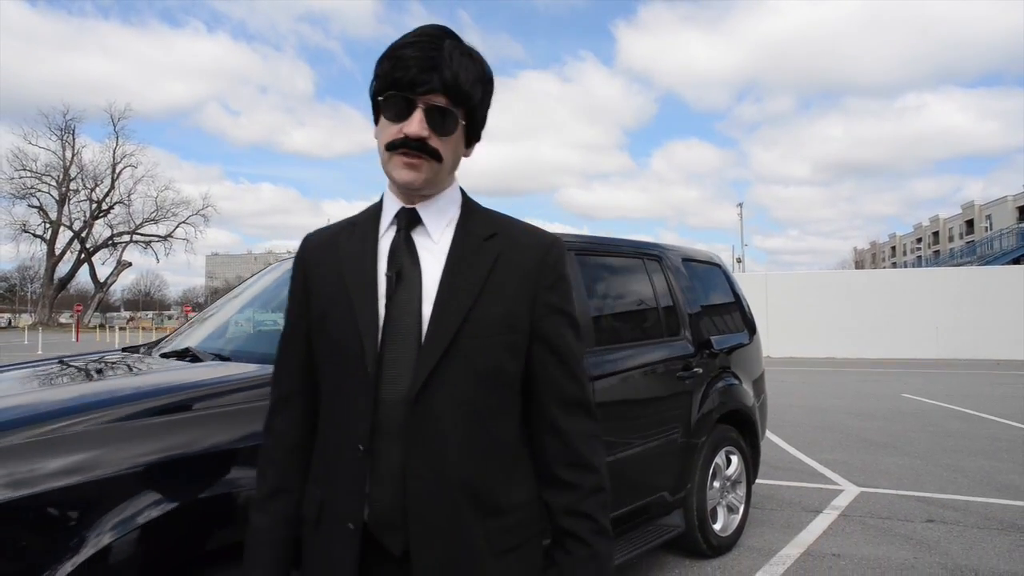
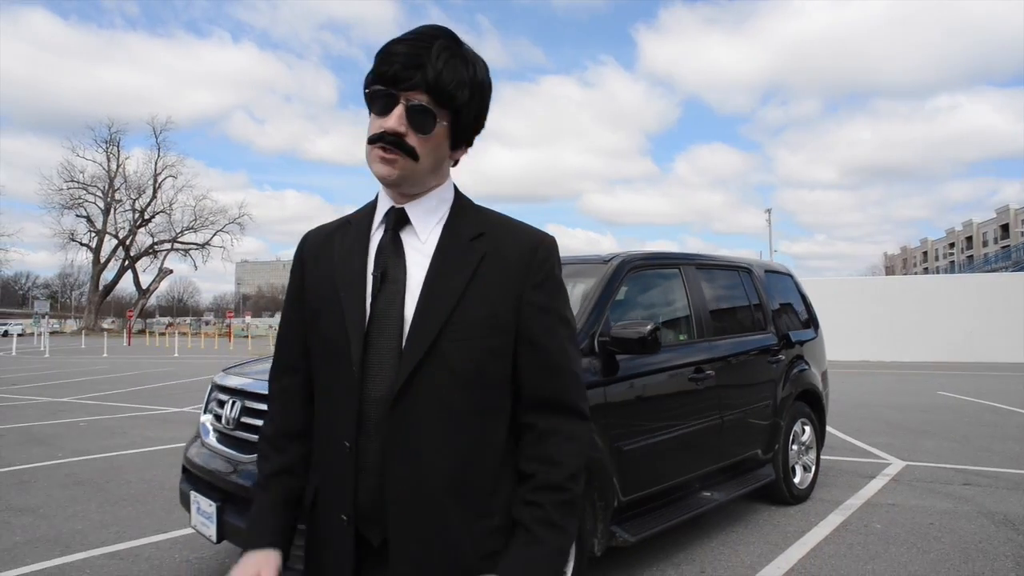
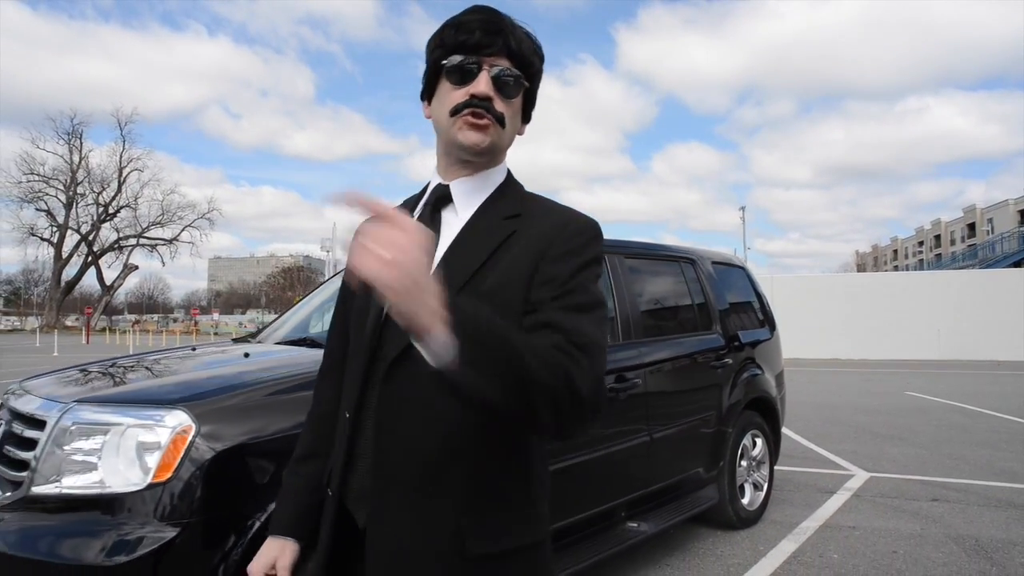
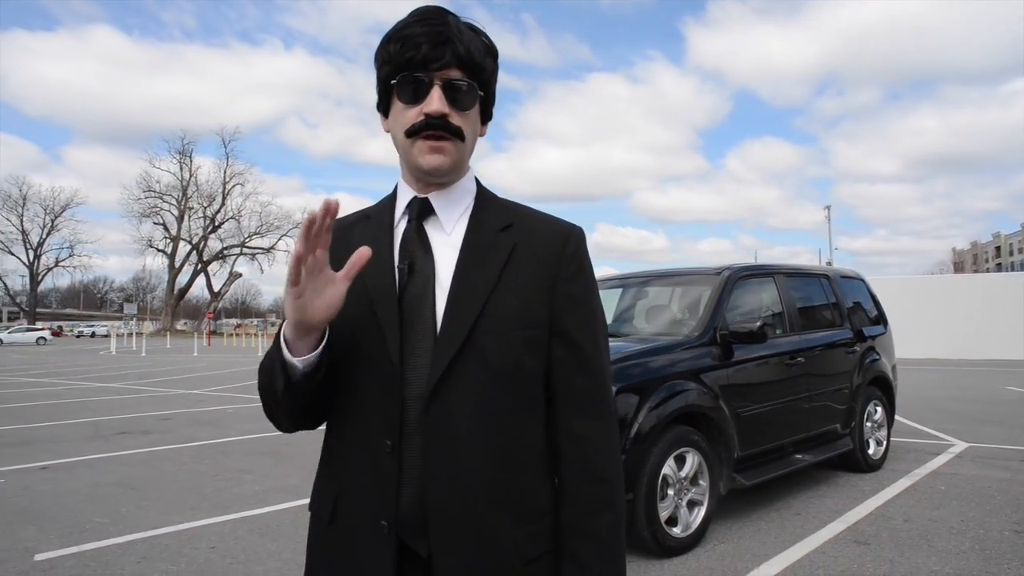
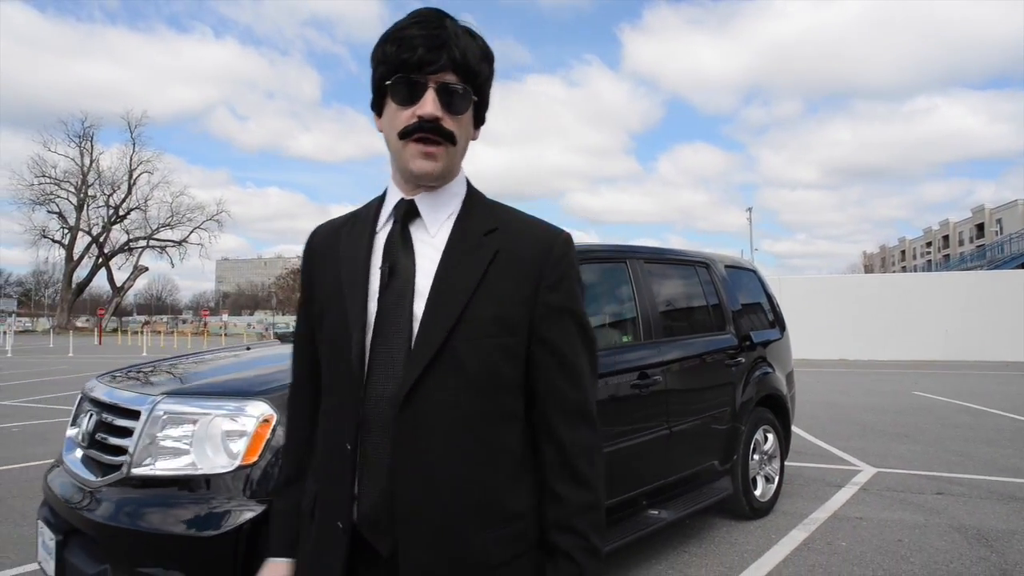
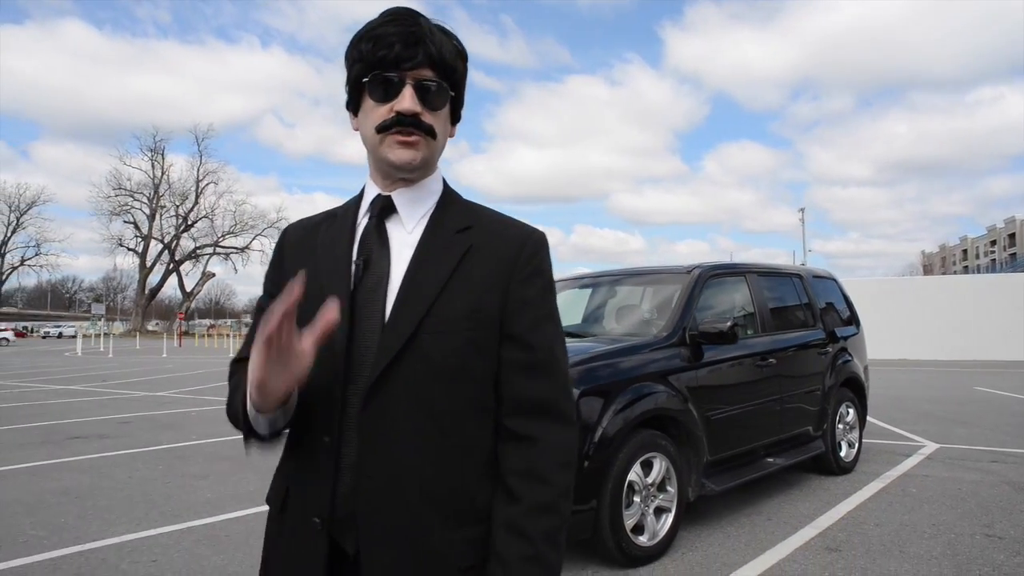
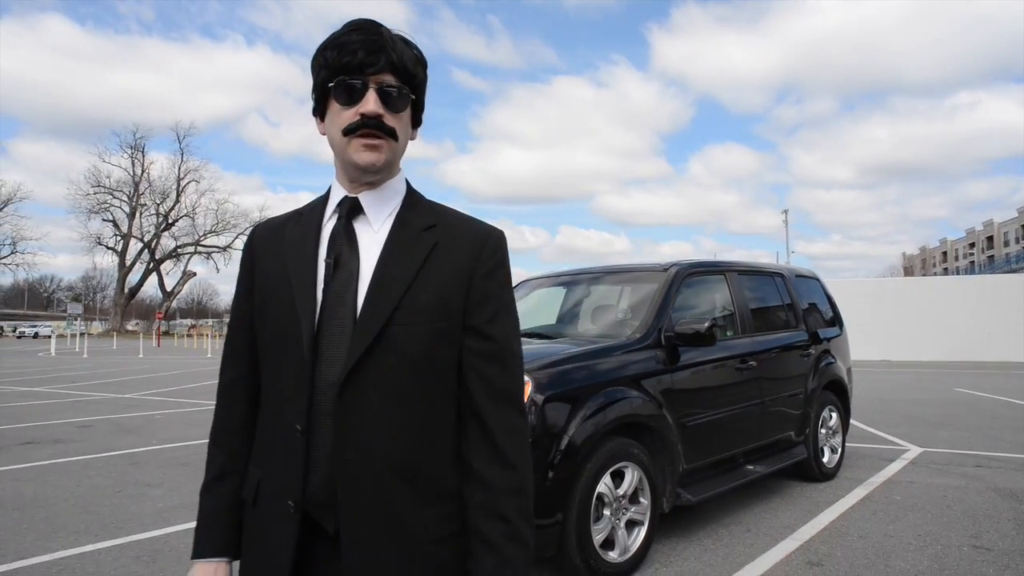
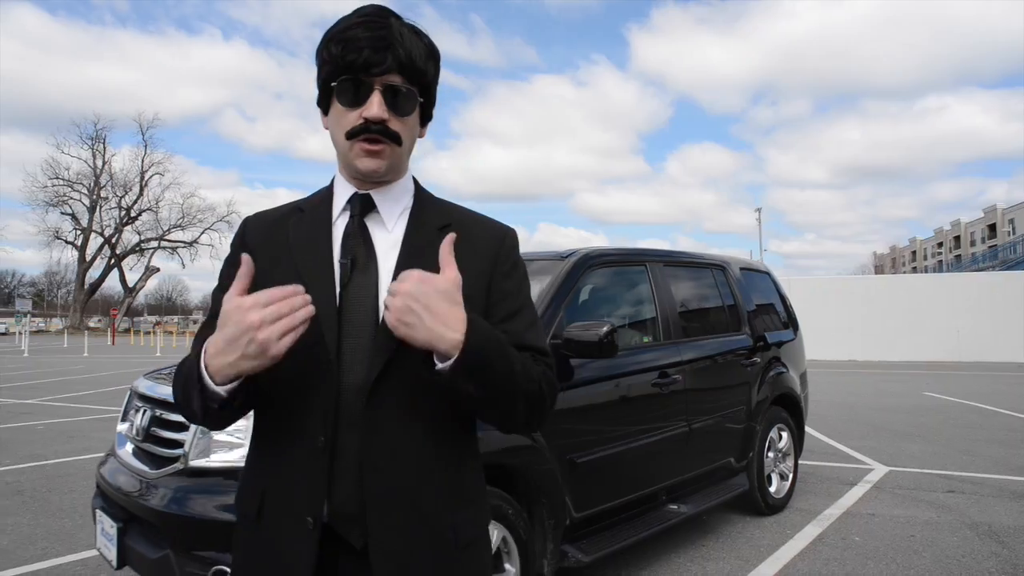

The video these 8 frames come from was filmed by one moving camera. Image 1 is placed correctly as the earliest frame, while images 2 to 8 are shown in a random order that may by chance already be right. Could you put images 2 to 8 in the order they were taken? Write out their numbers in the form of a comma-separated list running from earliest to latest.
3, 5, 8, 2, 7, 6, 4
